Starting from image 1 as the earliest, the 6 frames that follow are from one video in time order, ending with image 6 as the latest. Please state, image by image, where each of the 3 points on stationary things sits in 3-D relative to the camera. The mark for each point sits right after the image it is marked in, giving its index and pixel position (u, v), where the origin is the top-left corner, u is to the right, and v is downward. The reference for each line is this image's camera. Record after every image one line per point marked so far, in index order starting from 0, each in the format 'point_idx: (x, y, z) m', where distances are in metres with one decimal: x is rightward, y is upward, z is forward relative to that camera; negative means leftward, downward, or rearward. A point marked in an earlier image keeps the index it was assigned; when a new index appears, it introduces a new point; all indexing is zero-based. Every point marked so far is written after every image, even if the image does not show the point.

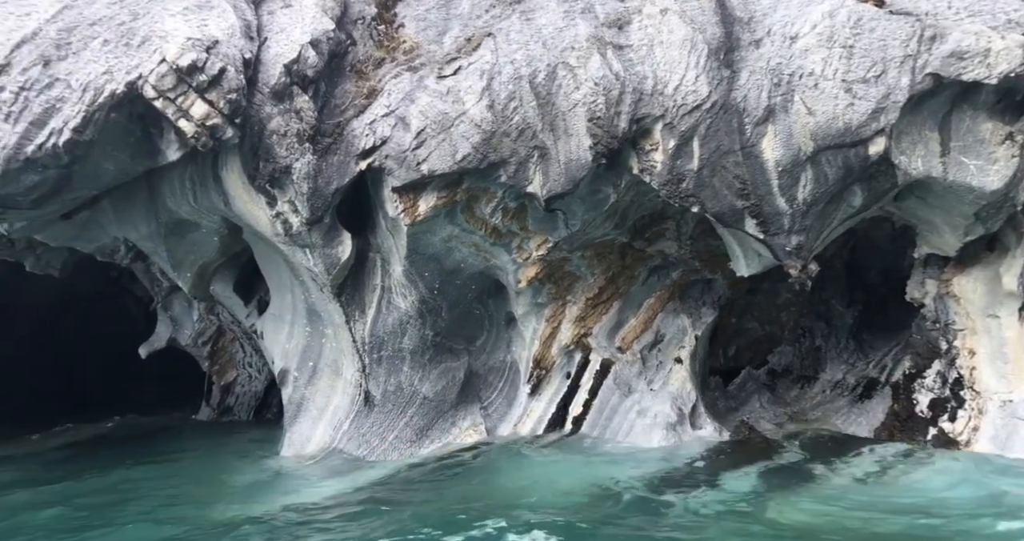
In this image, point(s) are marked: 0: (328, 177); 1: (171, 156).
0: (-0.9, +0.5, +3.8) m
1: (-1.7, +0.6, +3.7) m
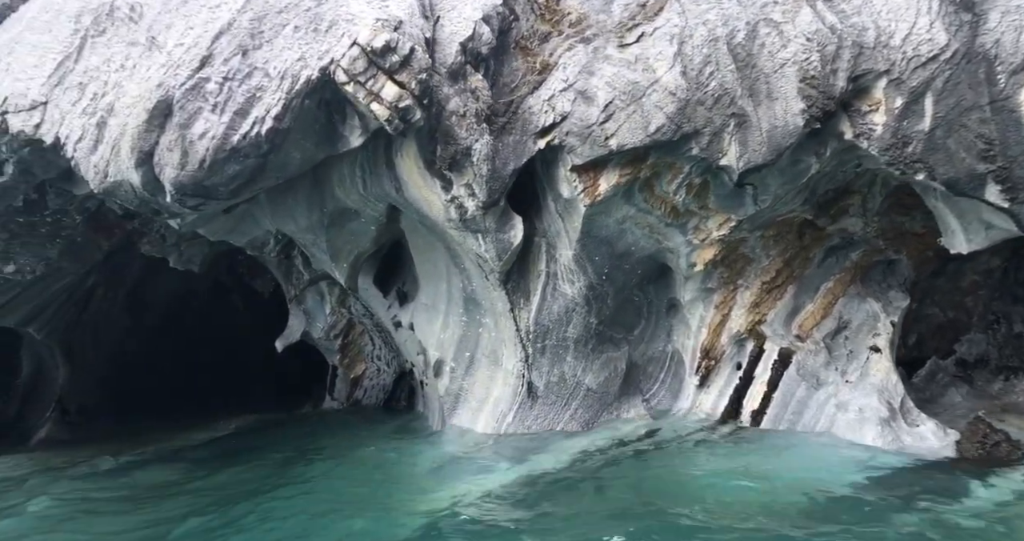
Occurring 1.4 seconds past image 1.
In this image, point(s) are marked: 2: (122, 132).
0: (0.0, +0.5, +3.6) m
1: (-0.8, +0.6, +3.7) m
2: (-1.8, +0.7, +3.7) m
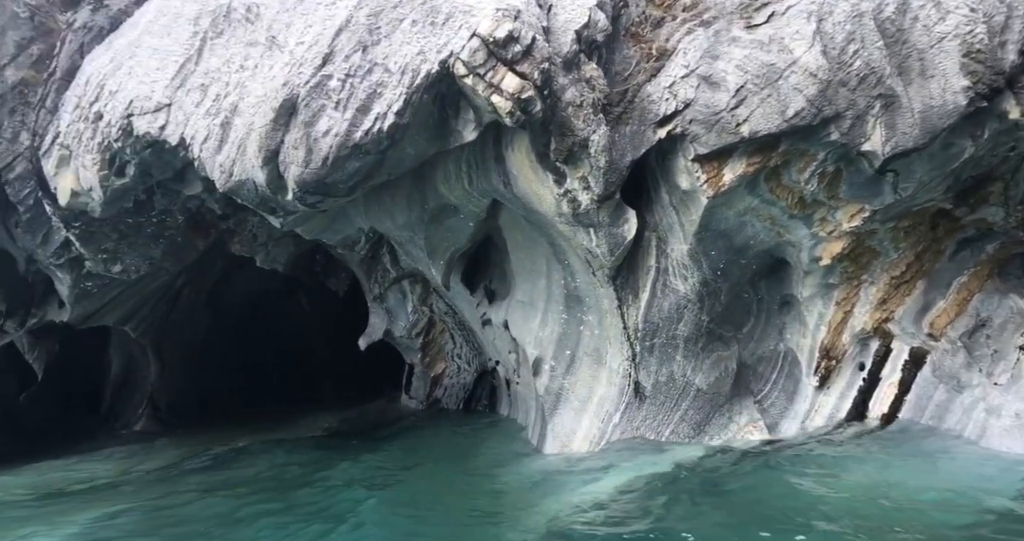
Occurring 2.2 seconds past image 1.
0: (+0.5, +0.6, +3.5) m
1: (-0.2, +0.7, +3.6) m
2: (-1.3, +0.7, +3.8) m
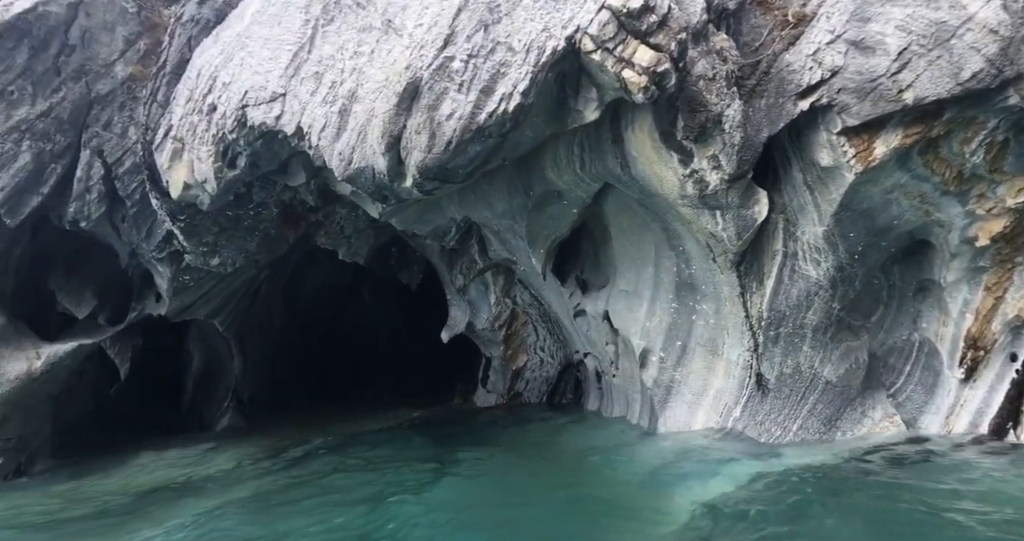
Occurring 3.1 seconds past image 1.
0: (+1.1, +0.6, +3.2) m
1: (+0.3, +0.7, +3.4) m
2: (-0.7, +0.8, +3.7) m
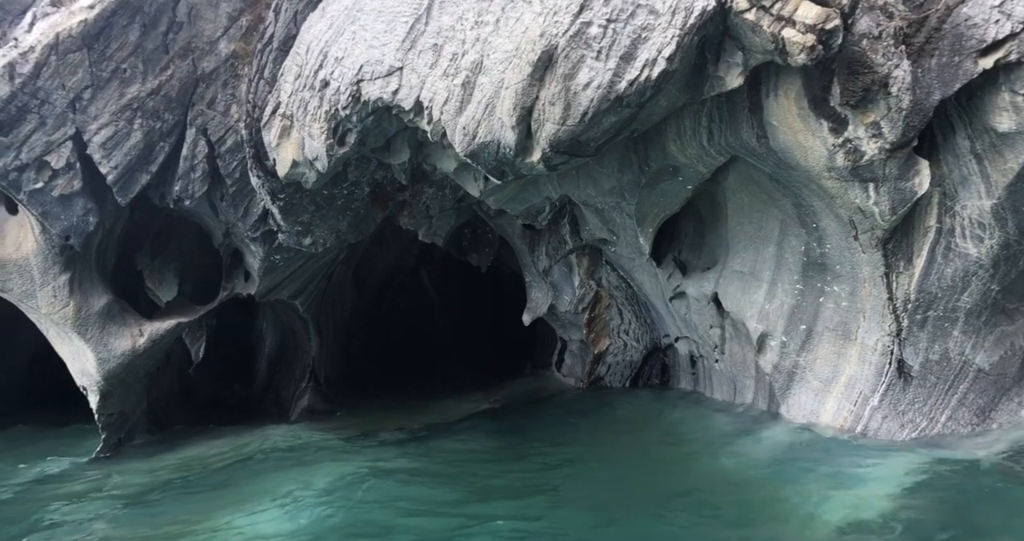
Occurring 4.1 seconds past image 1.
0: (+1.7, +0.7, +3.0) m
1: (+0.9, +0.8, +3.2) m
2: (-0.1, +0.9, +3.5) m
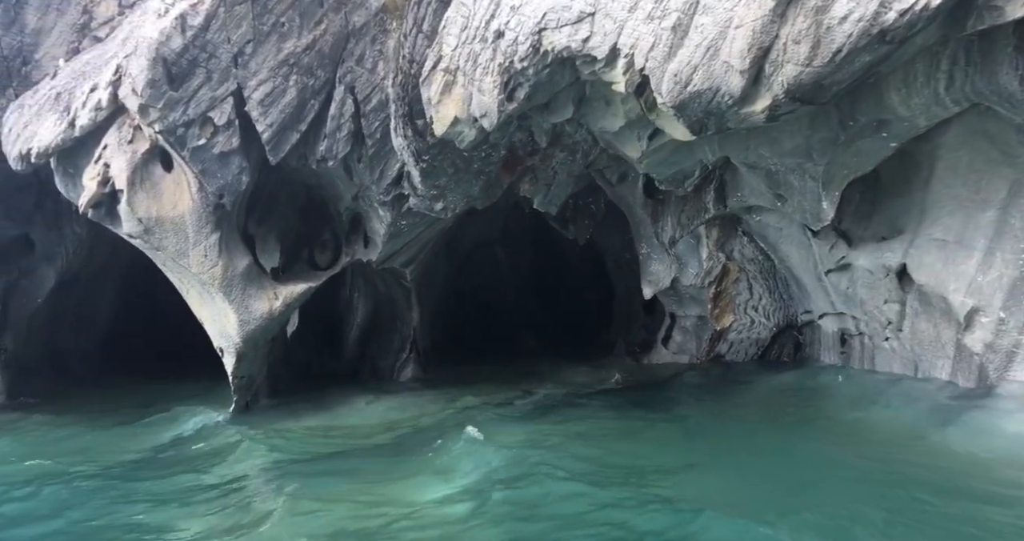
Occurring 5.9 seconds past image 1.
0: (+2.6, +0.9, +2.4) m
1: (+1.9, +1.0, +2.7) m
2: (+0.9, +1.0, +3.1) m
